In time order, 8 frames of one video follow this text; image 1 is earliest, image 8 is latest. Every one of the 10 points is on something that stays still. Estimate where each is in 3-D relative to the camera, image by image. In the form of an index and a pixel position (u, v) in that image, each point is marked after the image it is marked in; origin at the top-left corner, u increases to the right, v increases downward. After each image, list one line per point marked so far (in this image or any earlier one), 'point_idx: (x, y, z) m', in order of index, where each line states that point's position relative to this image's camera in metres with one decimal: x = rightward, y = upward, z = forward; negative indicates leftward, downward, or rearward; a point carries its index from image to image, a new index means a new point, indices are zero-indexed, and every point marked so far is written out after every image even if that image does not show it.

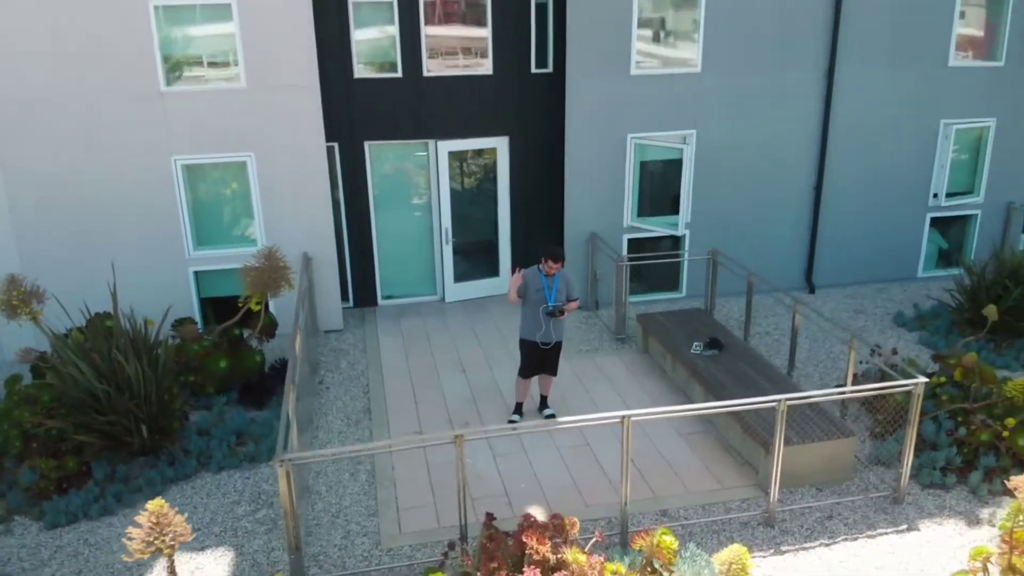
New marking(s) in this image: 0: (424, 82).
0: (-0.9, +2.1, +8.1) m
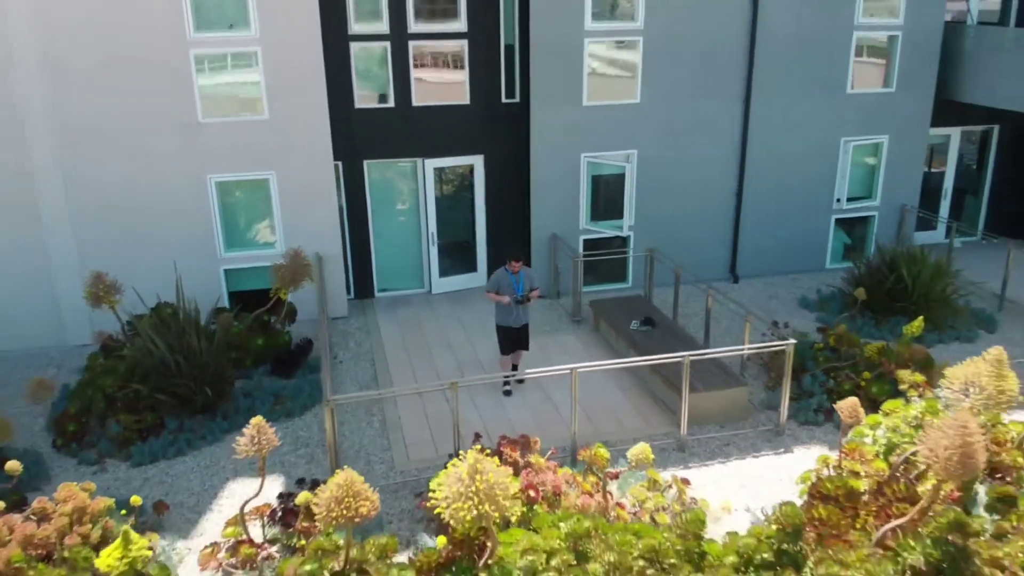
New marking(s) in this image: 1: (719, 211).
0: (-1.2, +2.1, +9.7) m
1: (+2.7, +1.0, +10.6) m
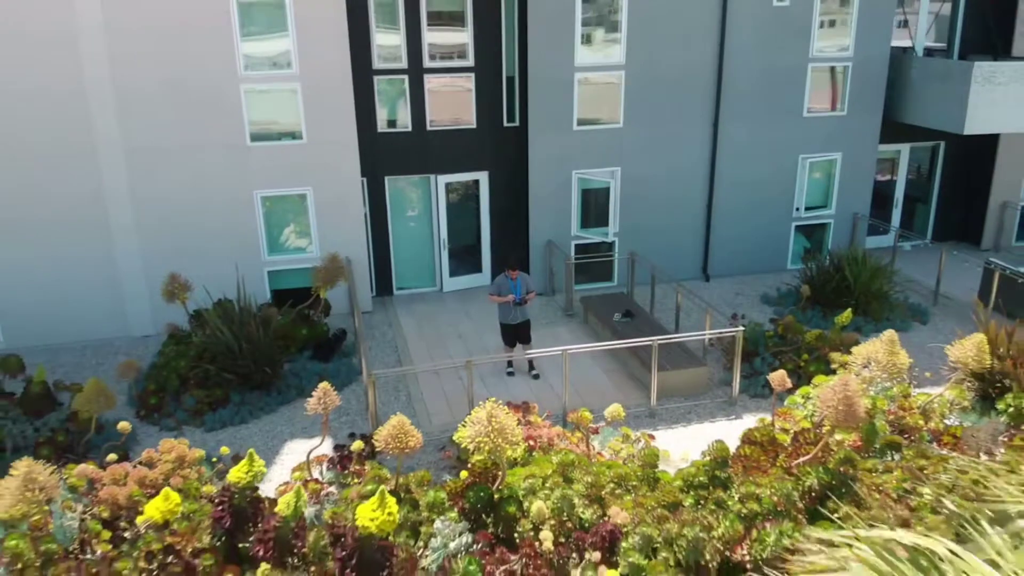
0: (-1.2, +2.2, +11.3) m
1: (+2.7, +1.1, +12.1) m
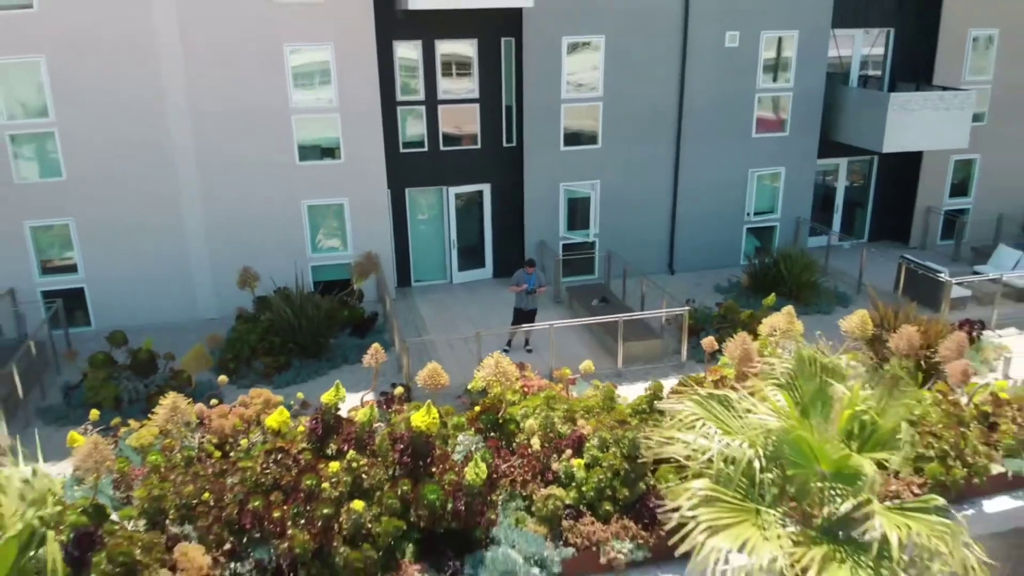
0: (-1.2, +2.3, +13.6) m
1: (+2.6, +1.2, +14.5) m
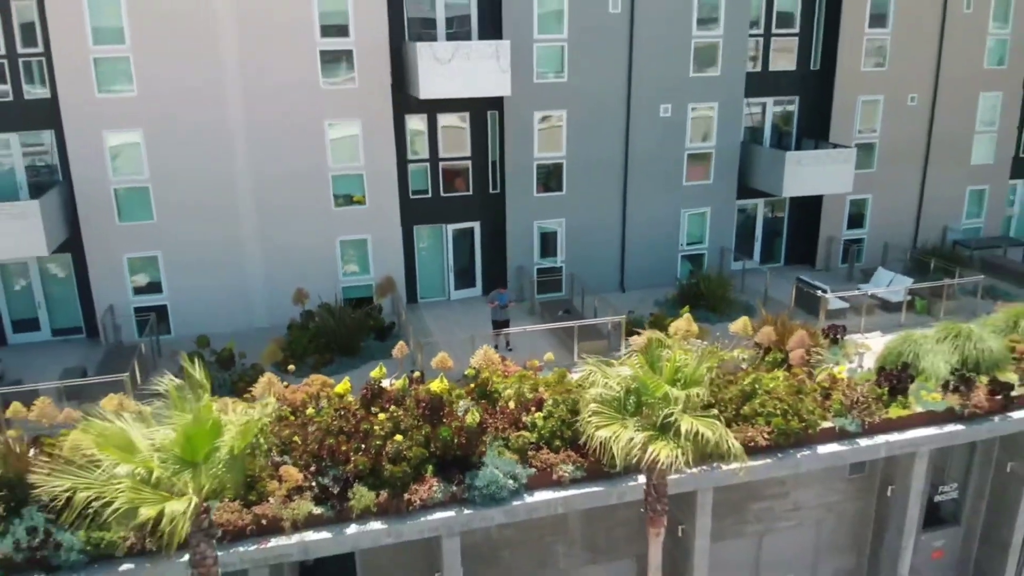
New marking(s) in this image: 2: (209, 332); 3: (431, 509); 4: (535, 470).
0: (-1.6, +2.0, +17.6) m
1: (+2.3, +0.9, +18.5) m
2: (-6.3, -0.9, +16.9) m
3: (-1.0, -2.9, +10.6) m
4: (+0.3, -2.4, +10.8) m
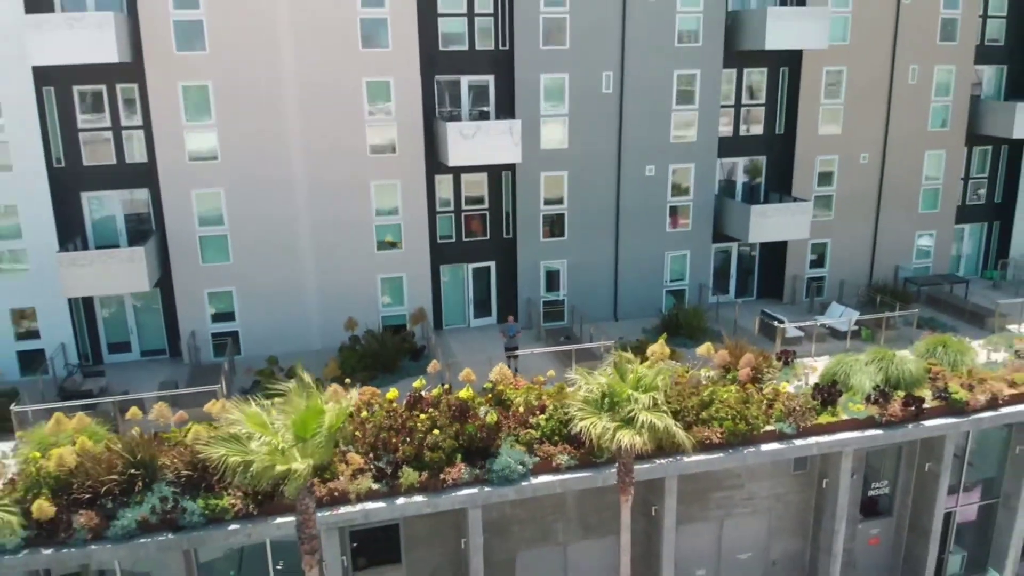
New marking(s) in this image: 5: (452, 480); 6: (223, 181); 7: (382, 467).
0: (-1.3, +1.2, +21.1) m
1: (+2.5, 0.0, +21.9) m
2: (-6.1, -1.6, +20.4) m
3: (-0.9, -3.4, +14.0) m
4: (+0.5, -3.0, +14.2) m
5: (-1.0, -3.3, +13.9) m
6: (-6.9, +2.6, +19.3) m
7: (-2.2, -3.1, +13.9) m
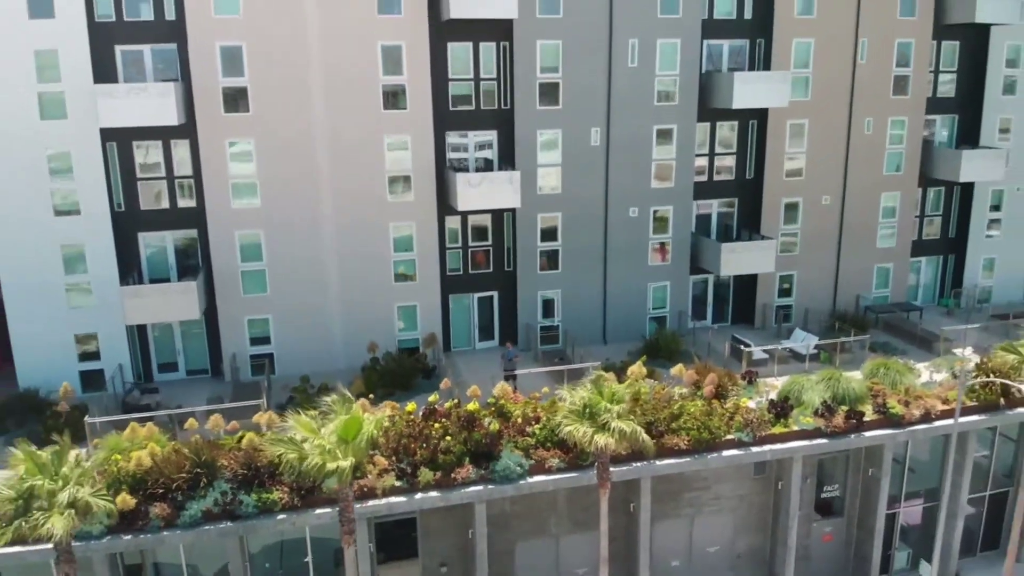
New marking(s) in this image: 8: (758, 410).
0: (-1.3, +0.4, +24.1) m
1: (+2.6, -0.8, +24.8) m
2: (-6.1, -2.4, +23.3) m
3: (-0.9, -4.1, +16.8) m
4: (+0.5, -3.7, +17.1) m
5: (-1.0, -3.9, +16.7) m
6: (-6.9, +1.8, +22.3) m
7: (-2.3, -3.7, +16.7) m
8: (+5.9, -2.9, +19.3) m
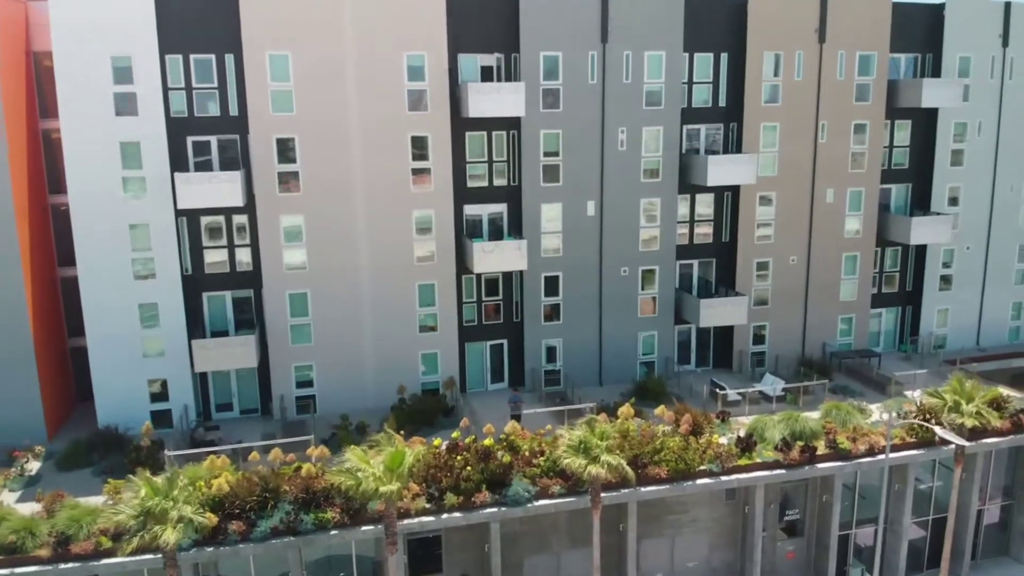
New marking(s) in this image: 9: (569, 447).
0: (-1.0, -1.4, +27.9) m
1: (+2.8, -2.6, +28.6) m
2: (-5.8, -4.1, +27.1) m
3: (-0.7, -5.5, +20.6) m
4: (+0.7, -5.1, +20.8) m
5: (-0.8, -5.4, +20.4) m
6: (-6.6, +0.1, +26.2) m
7: (-2.0, -5.2, +20.5) m
8: (+6.1, -4.5, +23.0) m
9: (+1.4, -3.8, +19.2) m
